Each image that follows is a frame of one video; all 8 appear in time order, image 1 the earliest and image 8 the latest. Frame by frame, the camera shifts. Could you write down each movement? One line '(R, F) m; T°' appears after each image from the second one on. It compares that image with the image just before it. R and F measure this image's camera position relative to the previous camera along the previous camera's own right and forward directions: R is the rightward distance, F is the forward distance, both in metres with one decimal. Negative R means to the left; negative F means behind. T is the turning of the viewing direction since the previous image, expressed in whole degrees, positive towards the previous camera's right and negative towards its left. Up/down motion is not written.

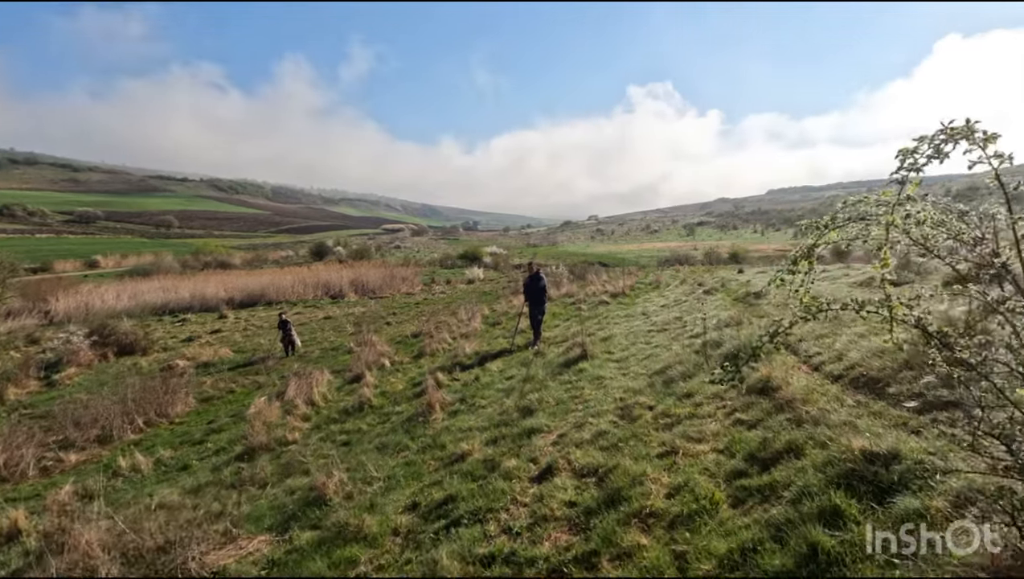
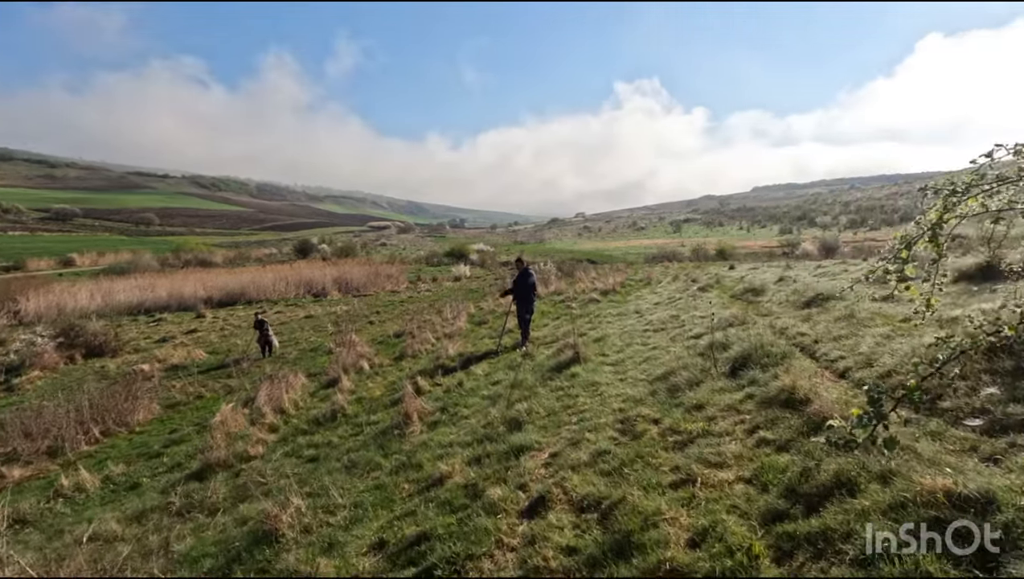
(0.0, +0.8) m; +1°
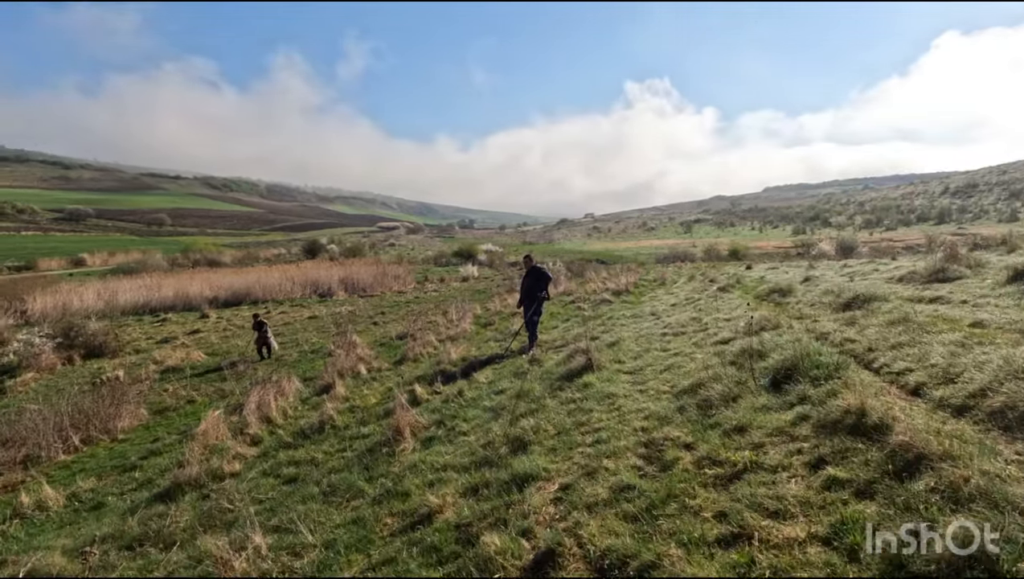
(0.0, +0.9) m; -1°
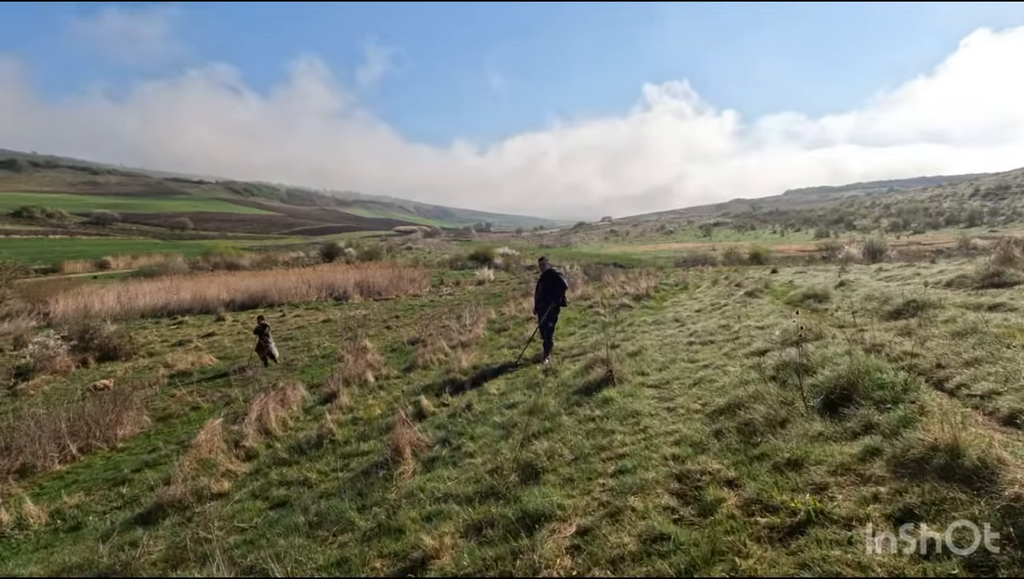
(+0.1, +0.7) m; -2°
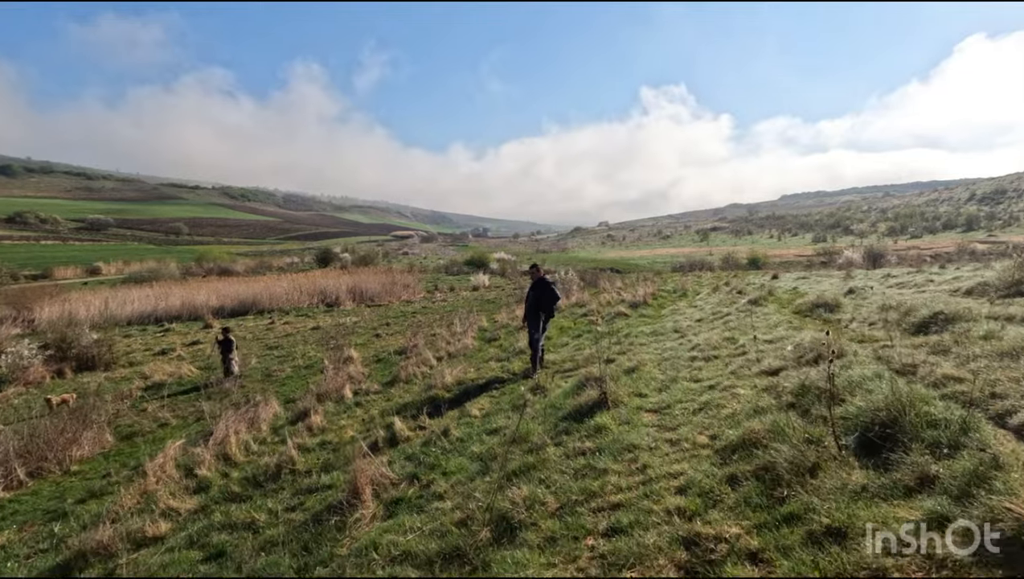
(+0.2, +0.8) m; 0°
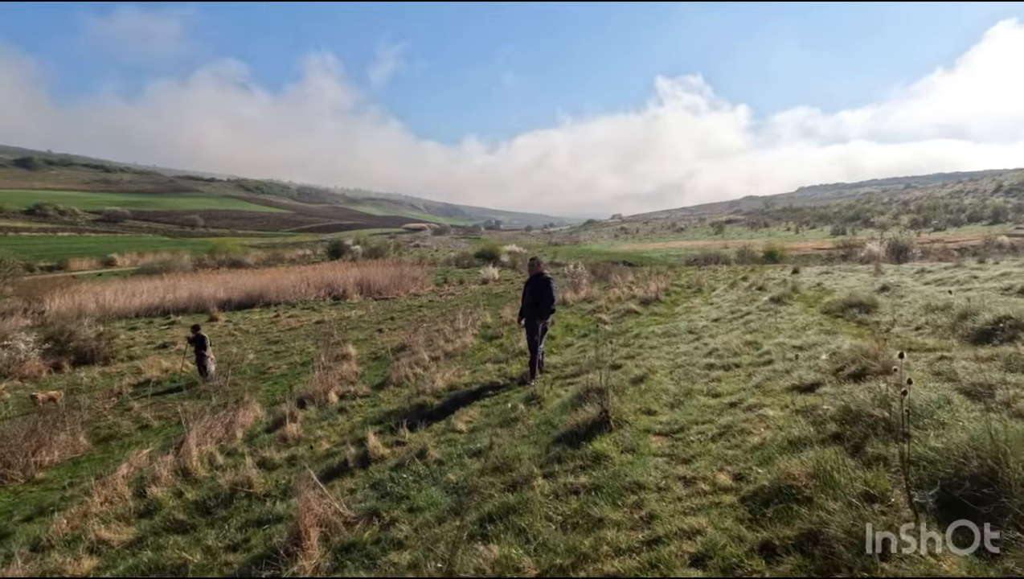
(+0.3, +1.0) m; -1°
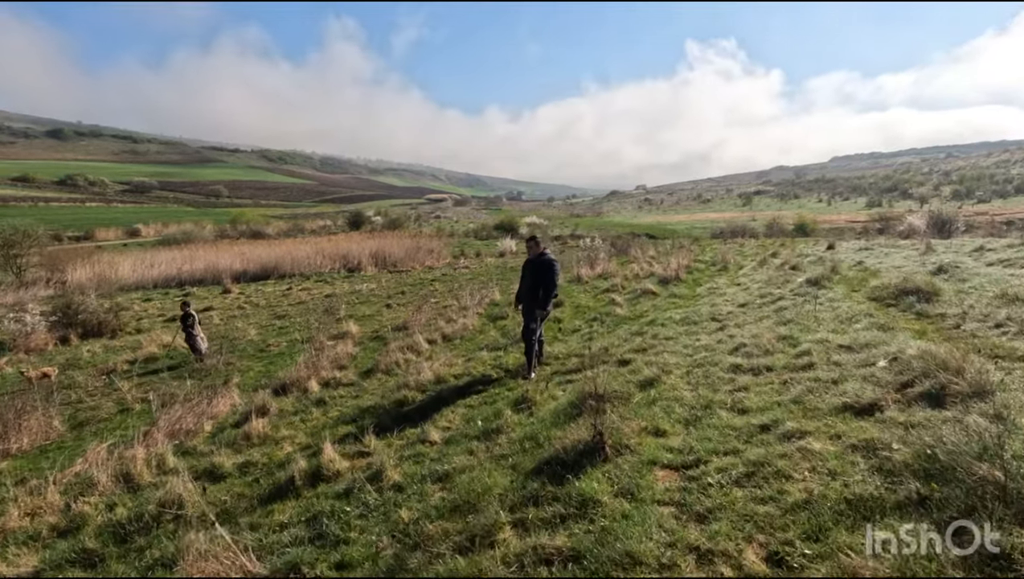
(+0.4, +1.2) m; -2°
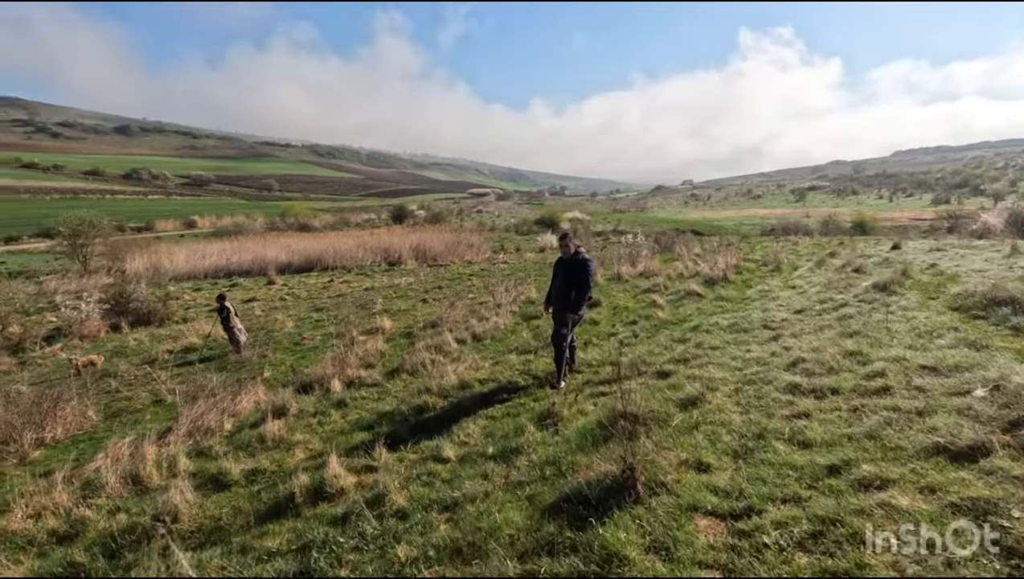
(+0.2, +0.6) m; -4°
